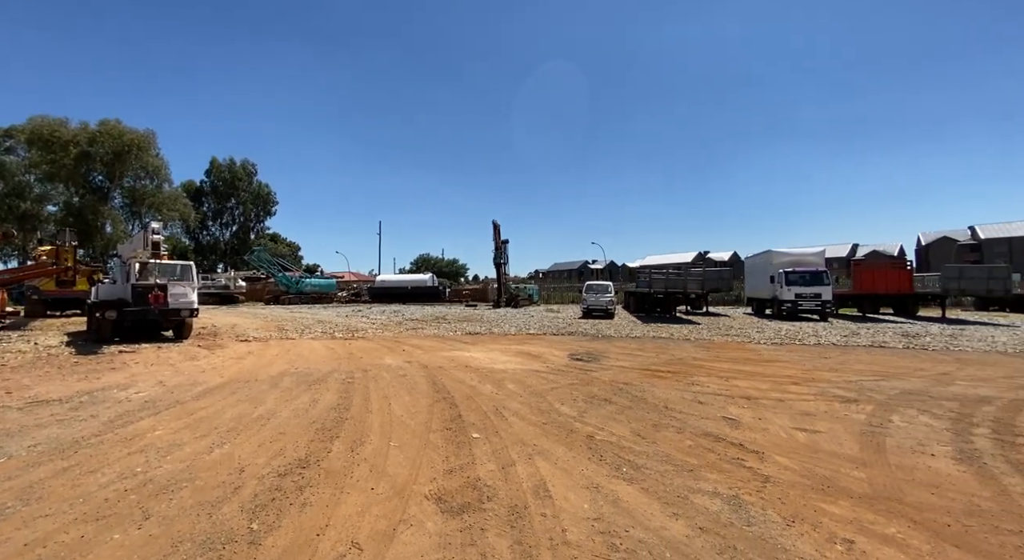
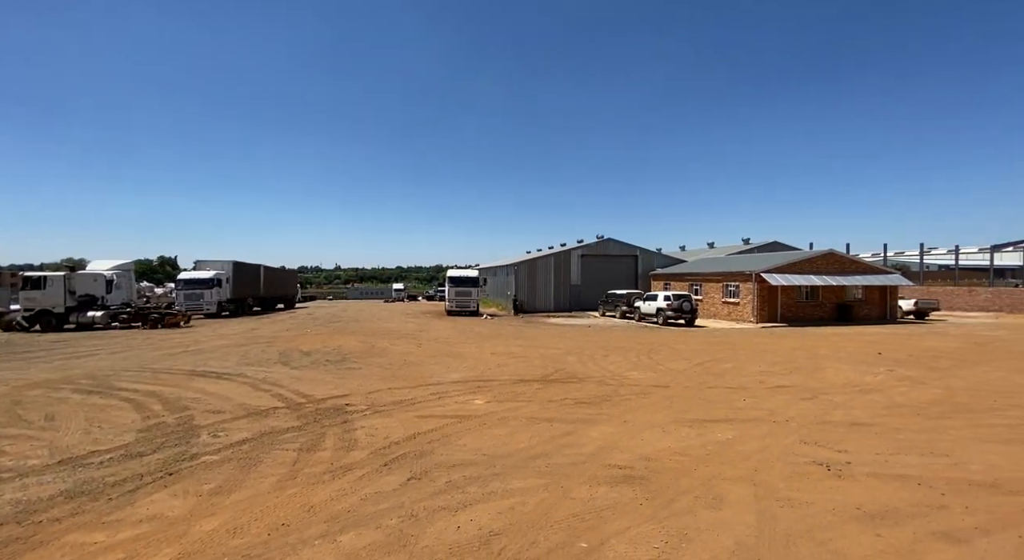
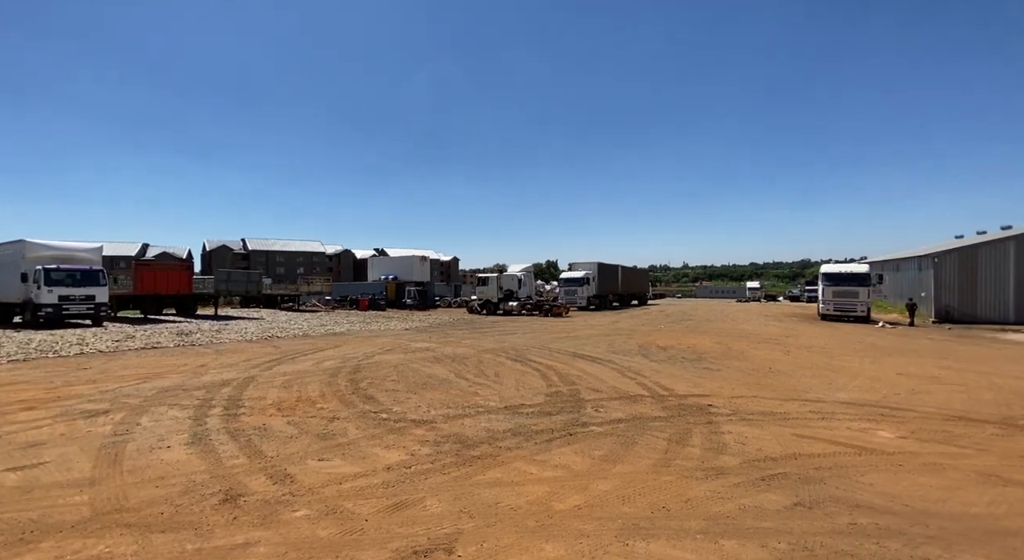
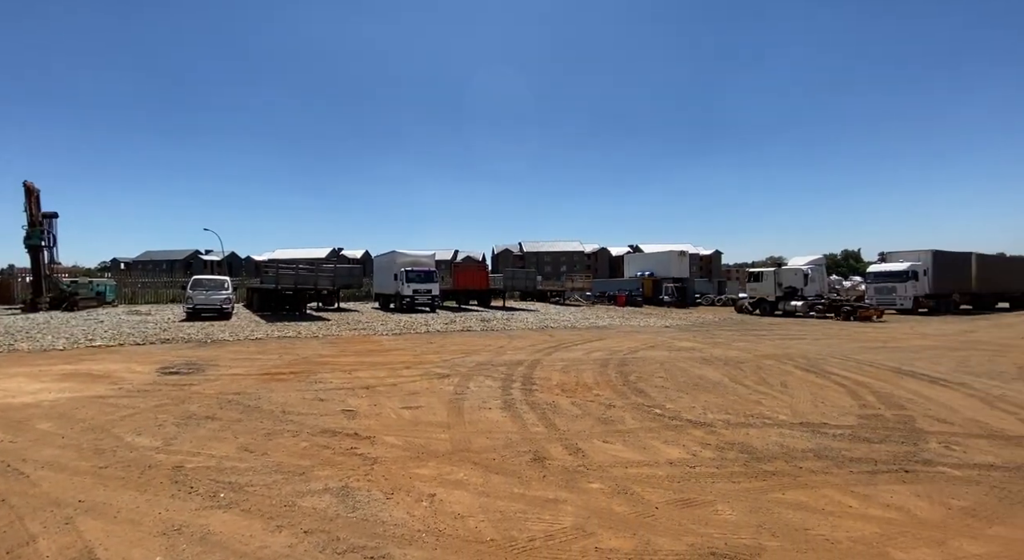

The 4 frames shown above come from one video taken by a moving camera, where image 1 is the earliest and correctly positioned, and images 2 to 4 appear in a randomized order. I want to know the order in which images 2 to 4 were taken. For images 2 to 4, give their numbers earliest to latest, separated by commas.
4, 3, 2
